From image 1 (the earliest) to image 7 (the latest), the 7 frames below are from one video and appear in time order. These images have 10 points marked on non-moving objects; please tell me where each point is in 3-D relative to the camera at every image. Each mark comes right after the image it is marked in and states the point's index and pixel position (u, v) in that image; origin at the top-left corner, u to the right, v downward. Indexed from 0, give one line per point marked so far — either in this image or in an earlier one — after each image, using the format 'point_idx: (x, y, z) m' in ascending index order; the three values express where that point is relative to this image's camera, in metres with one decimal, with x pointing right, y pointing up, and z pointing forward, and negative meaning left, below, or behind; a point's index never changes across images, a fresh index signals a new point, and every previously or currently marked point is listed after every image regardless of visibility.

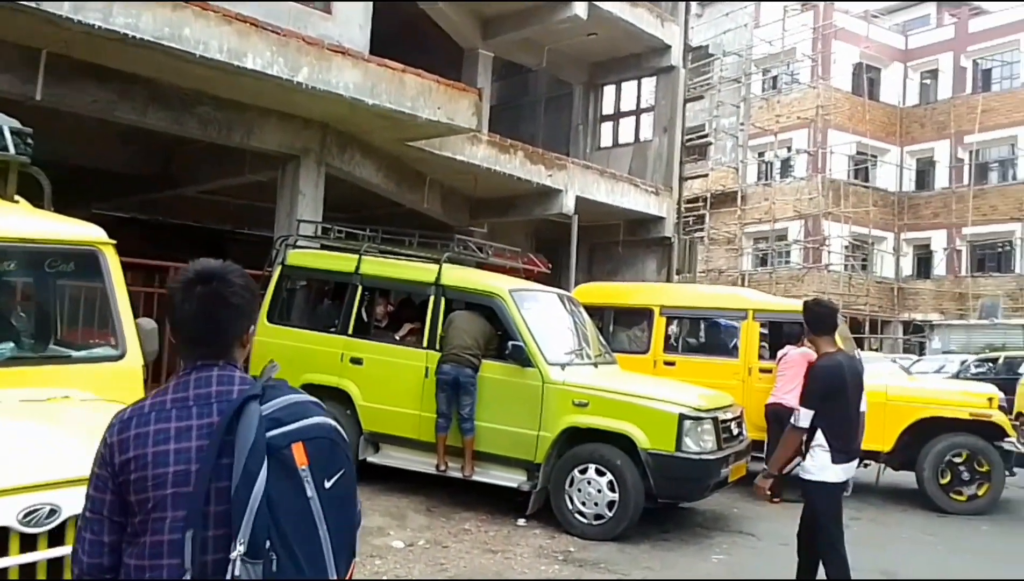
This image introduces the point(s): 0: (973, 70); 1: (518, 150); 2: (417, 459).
0: (+14.9, +6.9, +31.7) m
1: (+0.1, +2.0, +13.1) m
2: (-0.7, -1.3, +7.3) m
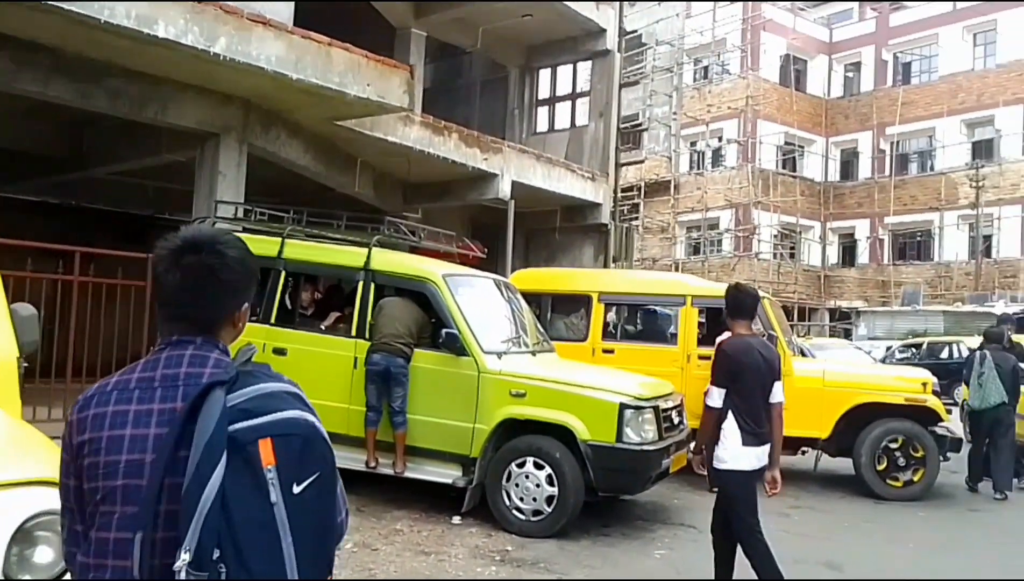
0: (+12.6, +7.4, +32.2) m
1: (-0.8, +2.1, +12.7) m
2: (-1.2, -1.2, +6.9) m
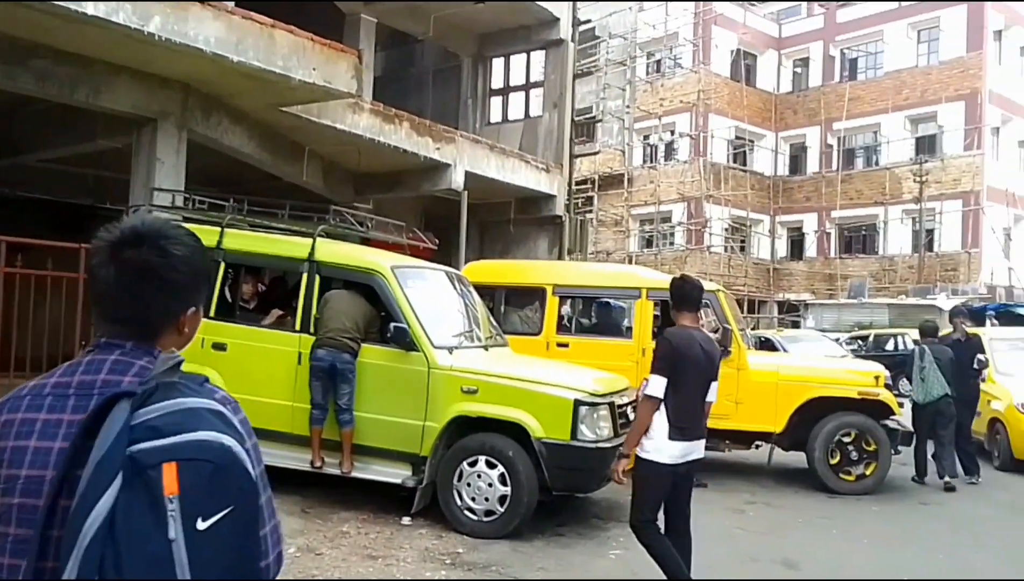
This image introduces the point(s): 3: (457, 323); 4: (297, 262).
0: (+11.0, +7.6, +32.5) m
1: (-1.4, +2.2, +12.4) m
2: (-1.6, -1.1, +6.6) m
3: (-0.4, -0.2, +7.0) m
4: (-1.6, +0.2, +6.9) m
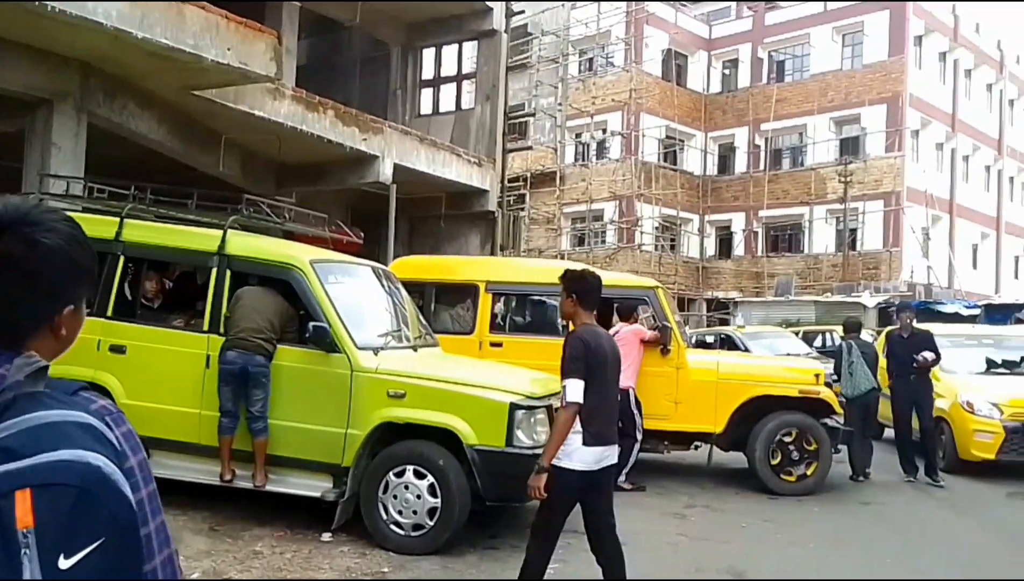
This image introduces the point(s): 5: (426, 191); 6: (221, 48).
0: (+8.7, +7.7, +32.8) m
1: (-2.3, +2.3, +11.8) m
2: (-2.0, -1.1, +6.1) m
3: (-0.9, -0.2, +6.5) m
4: (-2.0, +0.2, +6.3) m
5: (-1.5, +1.7, +16.1) m
6: (-2.6, +2.1, +8.3) m
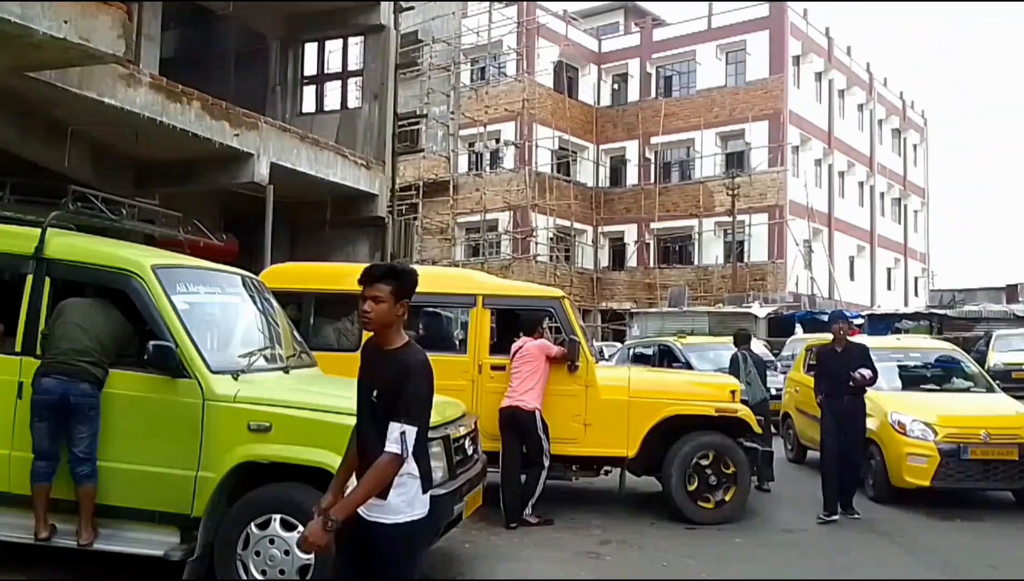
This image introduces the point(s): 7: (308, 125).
0: (+5.0, +7.3, +32.7) m
1: (-3.5, +2.1, +10.6) m
2: (-2.6, -1.2, +4.9) m
3: (-1.5, -0.3, +5.4) m
4: (-2.6, +0.2, +5.1) m
5: (-3.2, +1.5, +14.9) m
6: (-3.4, +2.0, +7.1) m
7: (-3.6, +2.9, +16.6) m
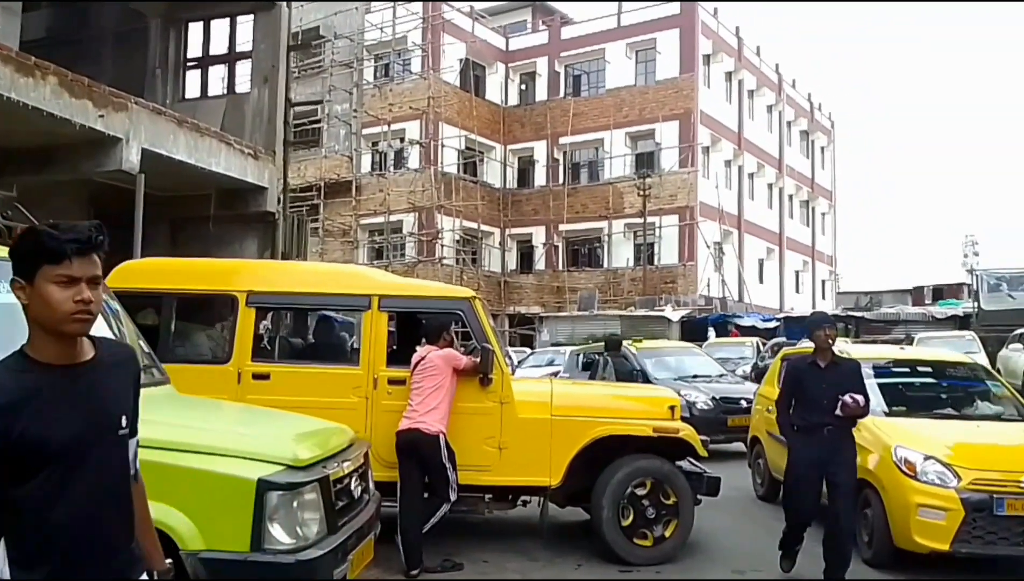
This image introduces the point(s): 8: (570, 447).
0: (+1.8, +7.2, +32.0) m
1: (-4.5, +2.1, +9.2) m
2: (-3.0, -1.2, +3.5) m
3: (-2.0, -0.3, +4.2) m
4: (-3.1, +0.2, +3.8) m
5: (-4.6, +1.4, +13.5) m
6: (-4.0, +2.0, +5.7) m
7: (-5.1, +2.8, +15.1) m
8: (+0.4, -1.1, +6.5) m
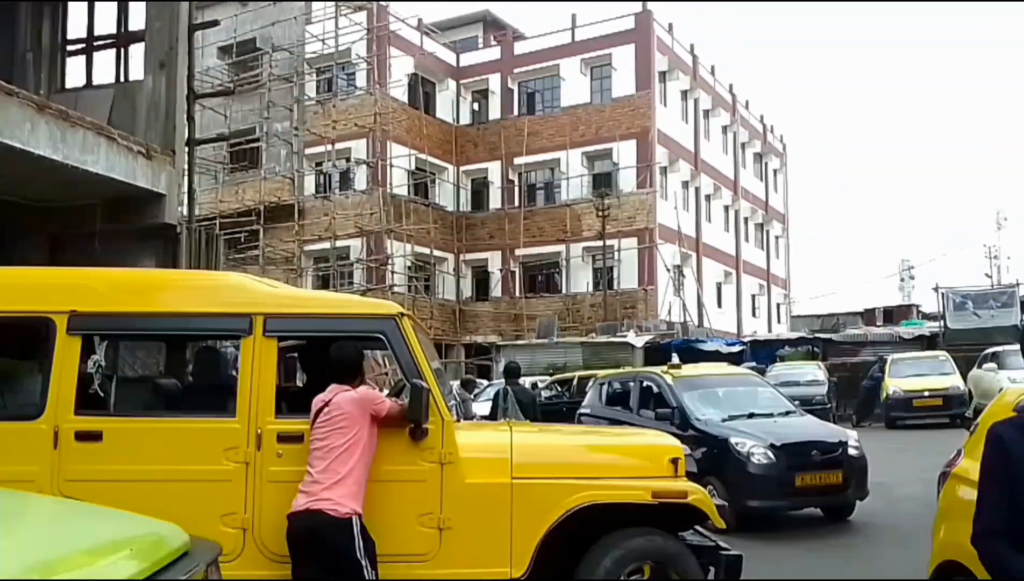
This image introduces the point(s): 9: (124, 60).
0: (+0.2, +6.3, +30.4) m
1: (-4.9, +1.9, +7.1) m
2: (-3.1, -1.2, +1.5) m
3: (-2.1, -0.3, +2.2) m
4: (-3.2, +0.1, +1.8) m
5: (-5.2, +1.1, +11.4) m
6: (-4.3, +1.9, +3.7) m
7: (-5.8, +2.4, +13.1) m
8: (+0.1, -1.1, +4.6) m
9: (-5.1, +3.0, +12.9) m
